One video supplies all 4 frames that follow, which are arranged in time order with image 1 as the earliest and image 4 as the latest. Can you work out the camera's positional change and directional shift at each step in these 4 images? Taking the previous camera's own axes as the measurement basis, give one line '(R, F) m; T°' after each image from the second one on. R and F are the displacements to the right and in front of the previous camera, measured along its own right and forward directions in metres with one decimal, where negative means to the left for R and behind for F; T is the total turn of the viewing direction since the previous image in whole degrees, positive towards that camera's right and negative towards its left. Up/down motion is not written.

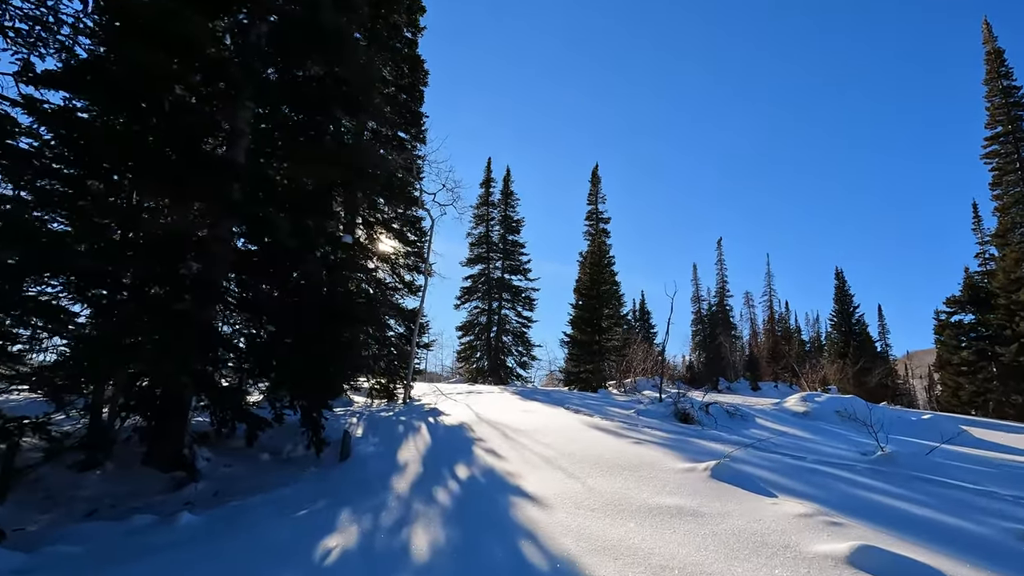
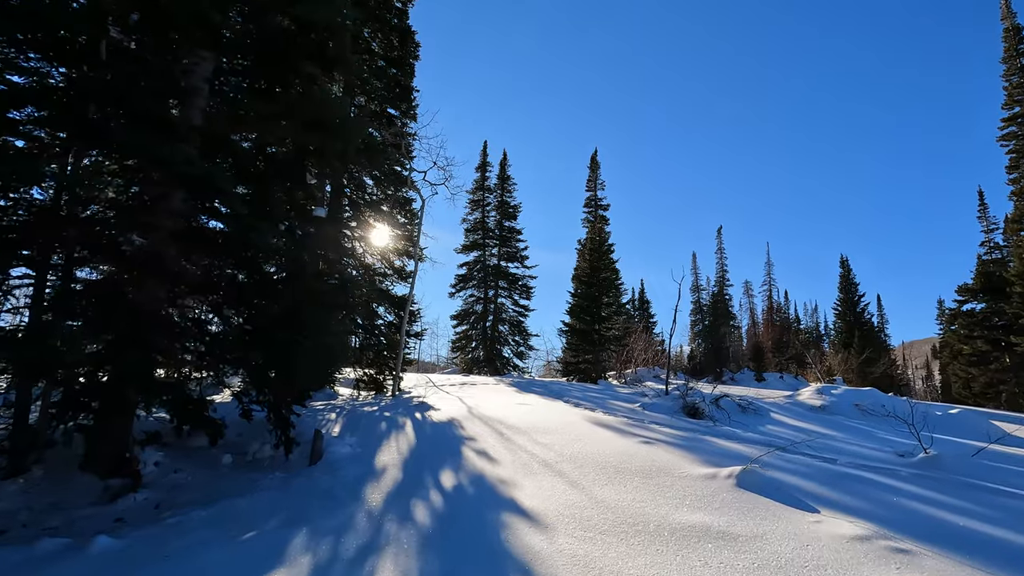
(0.0, +0.8) m; 0°
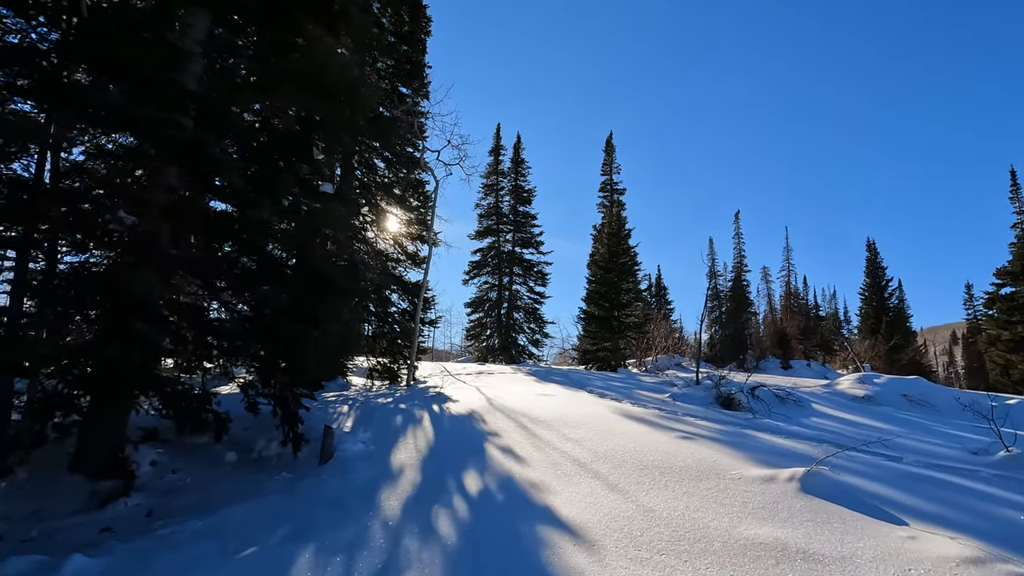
(-0.2, +0.5) m; -1°
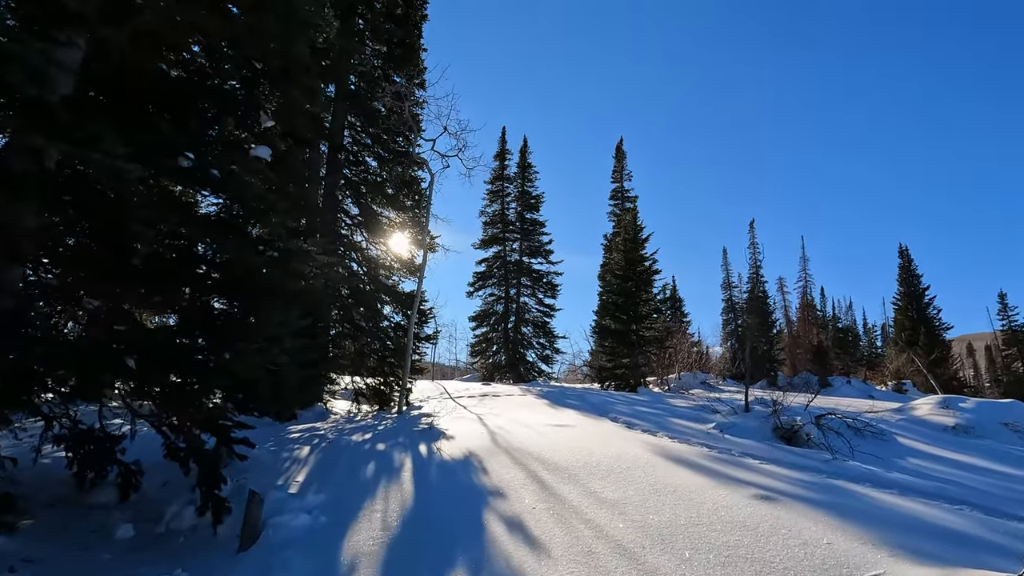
(0.0, +1.6) m; -1°
